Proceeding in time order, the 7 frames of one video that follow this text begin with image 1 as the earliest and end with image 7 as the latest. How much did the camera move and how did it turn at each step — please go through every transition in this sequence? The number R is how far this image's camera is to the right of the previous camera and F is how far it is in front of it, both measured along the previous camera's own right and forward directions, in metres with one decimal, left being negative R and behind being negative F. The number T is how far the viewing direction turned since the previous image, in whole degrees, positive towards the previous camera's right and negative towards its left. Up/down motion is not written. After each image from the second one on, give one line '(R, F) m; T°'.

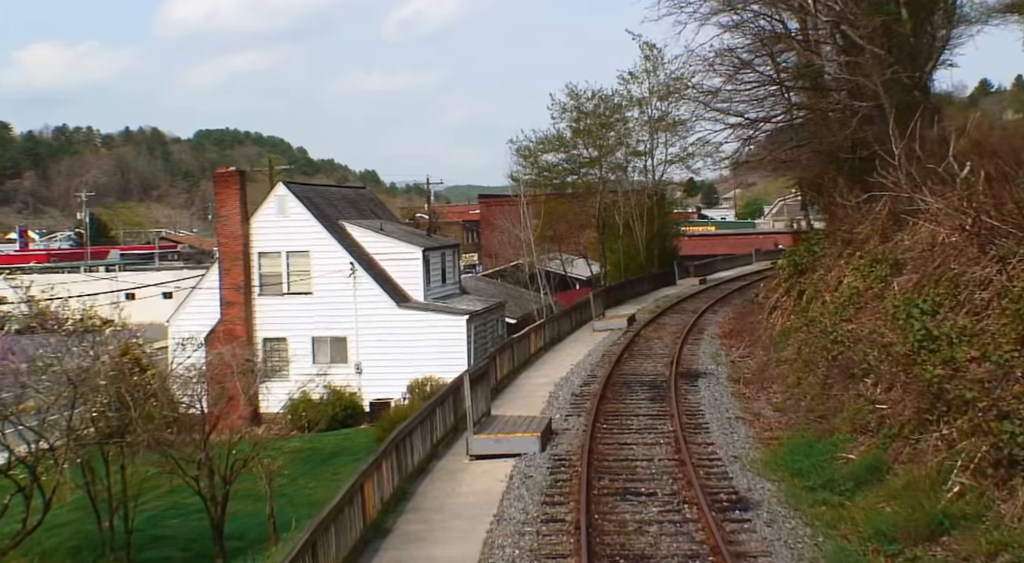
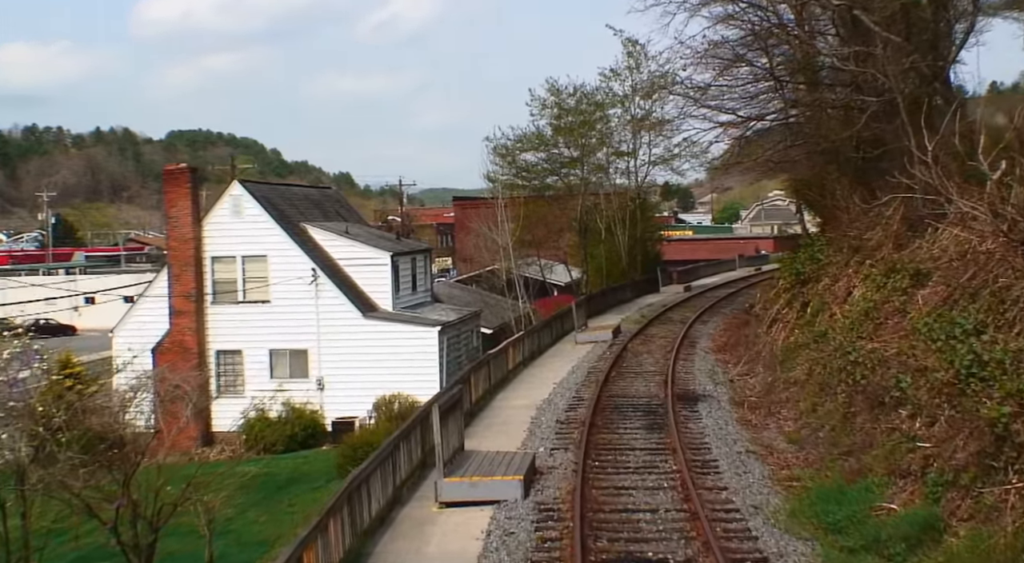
(0.0, +2.4) m; +1°
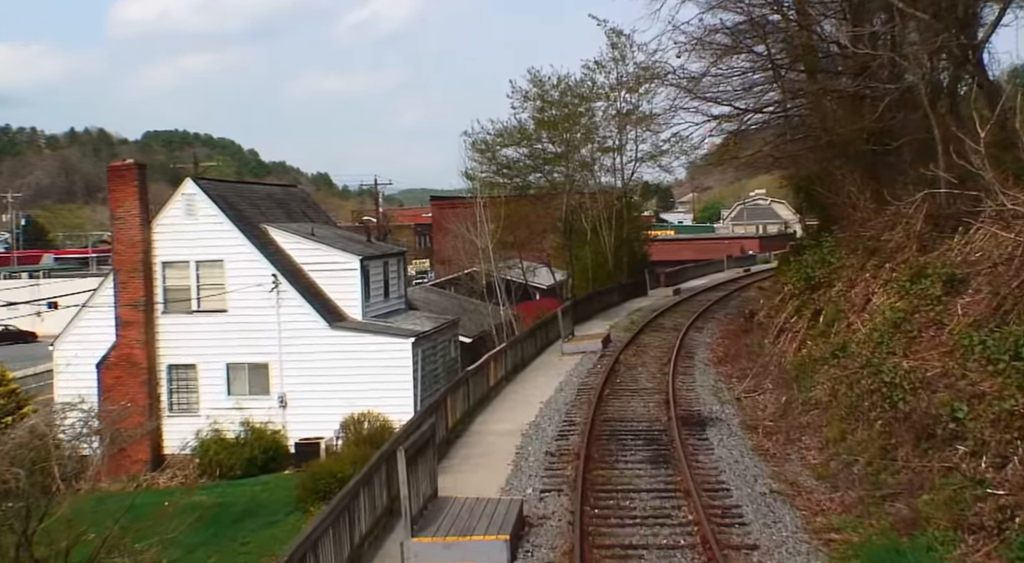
(0.0, +2.4) m; +1°
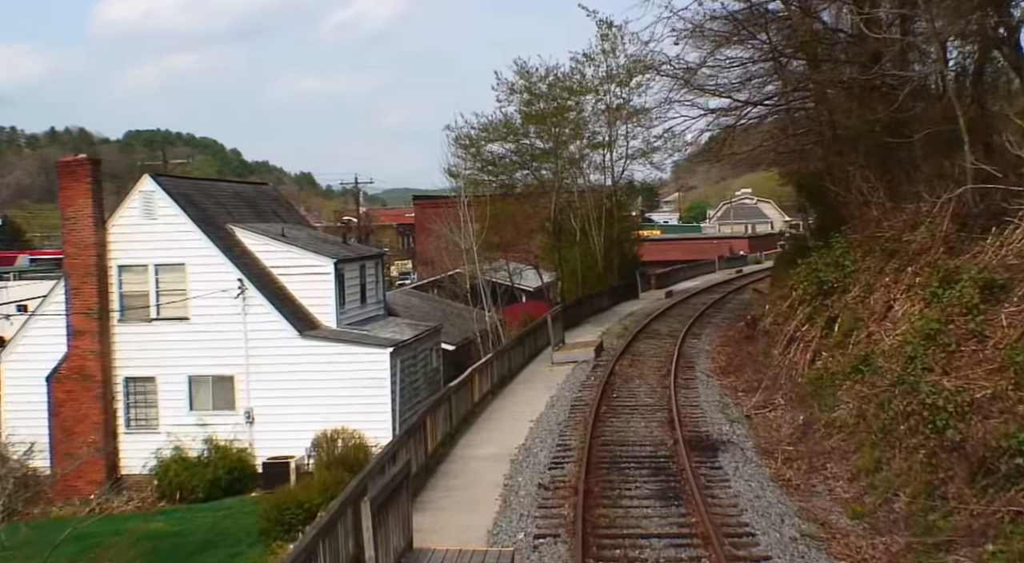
(0.0, +1.9) m; +1°
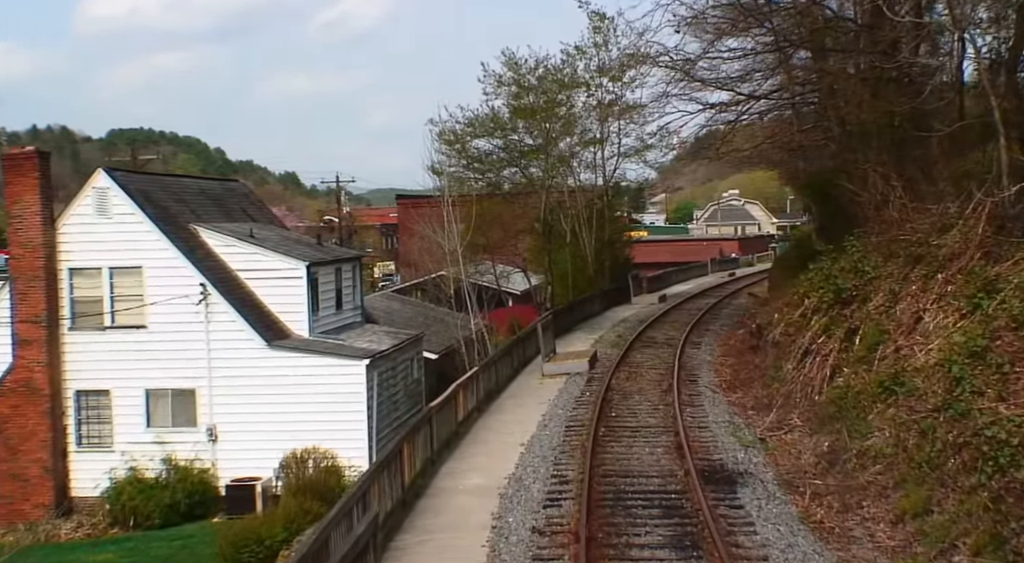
(-0.1, +1.9) m; +1°
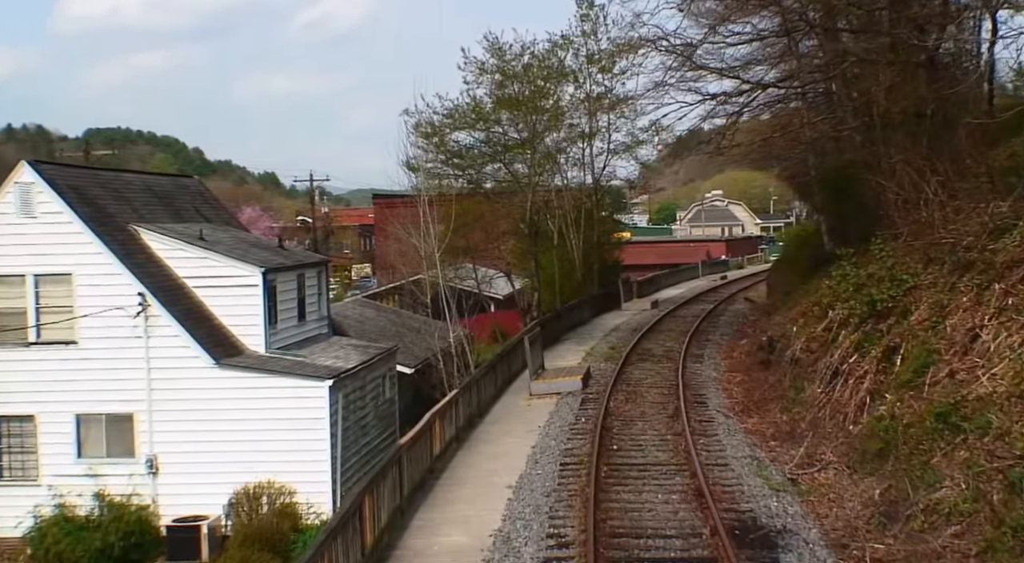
(-0.1, +2.6) m; +1°
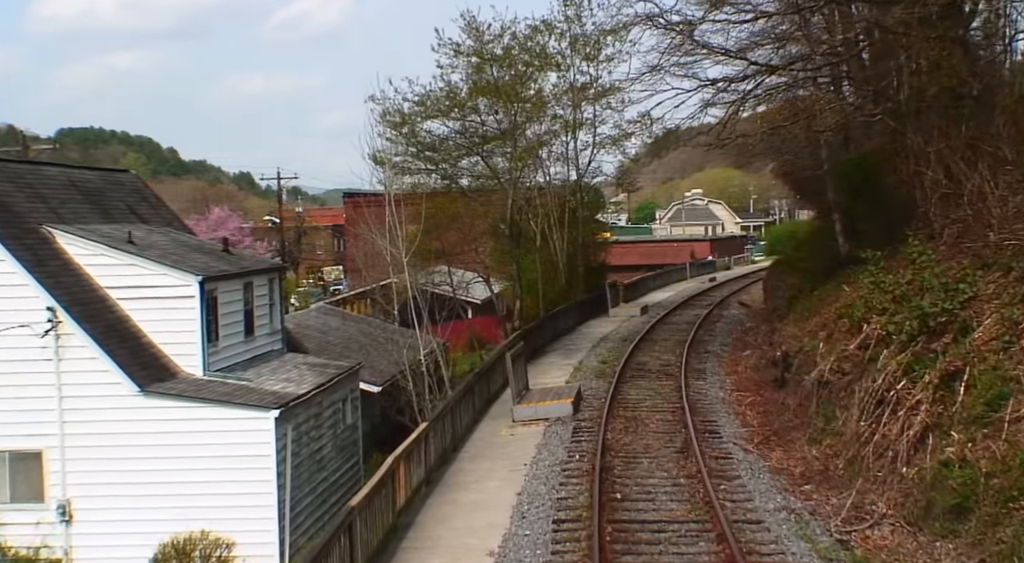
(0.0, +2.8) m; +1°
